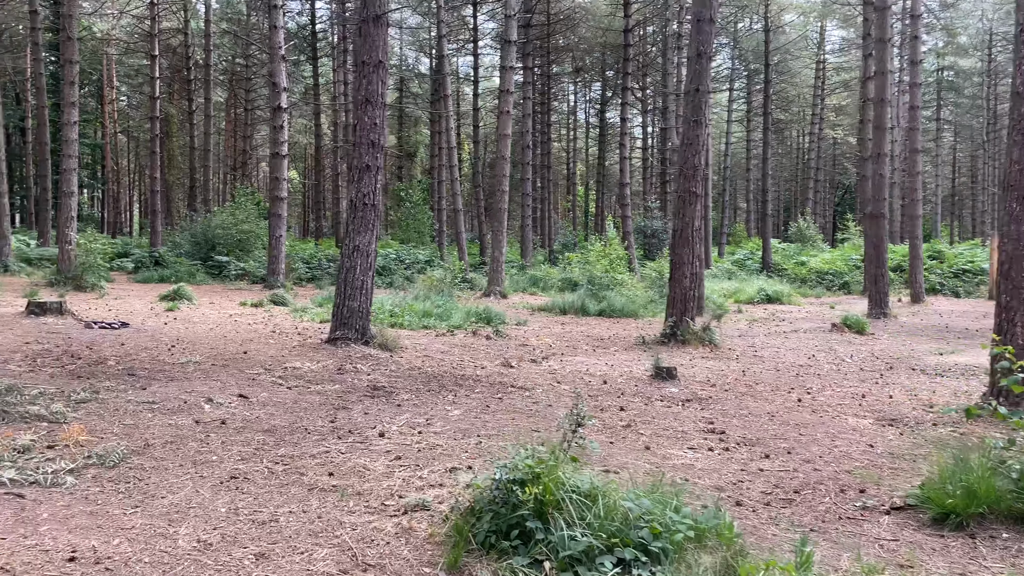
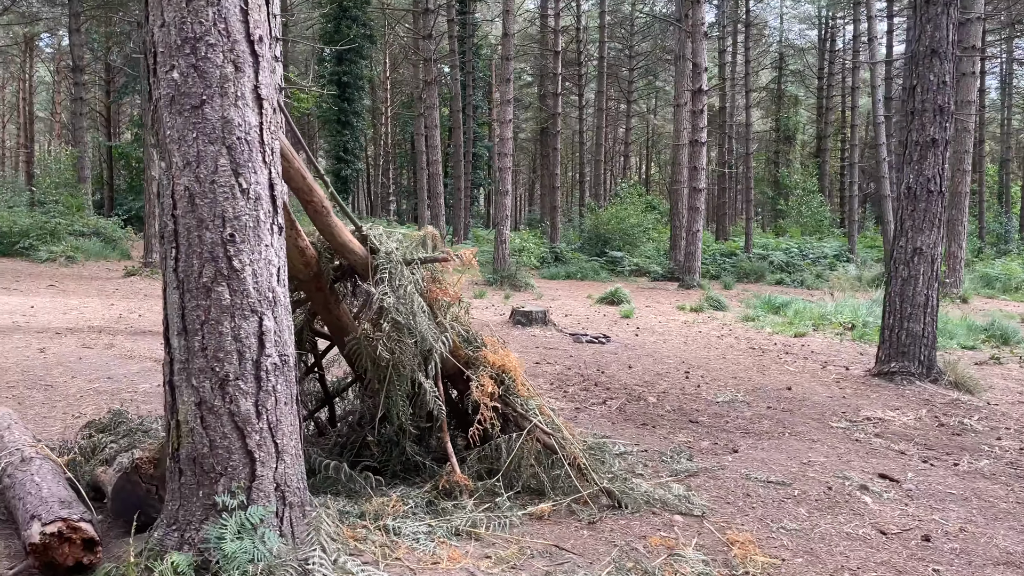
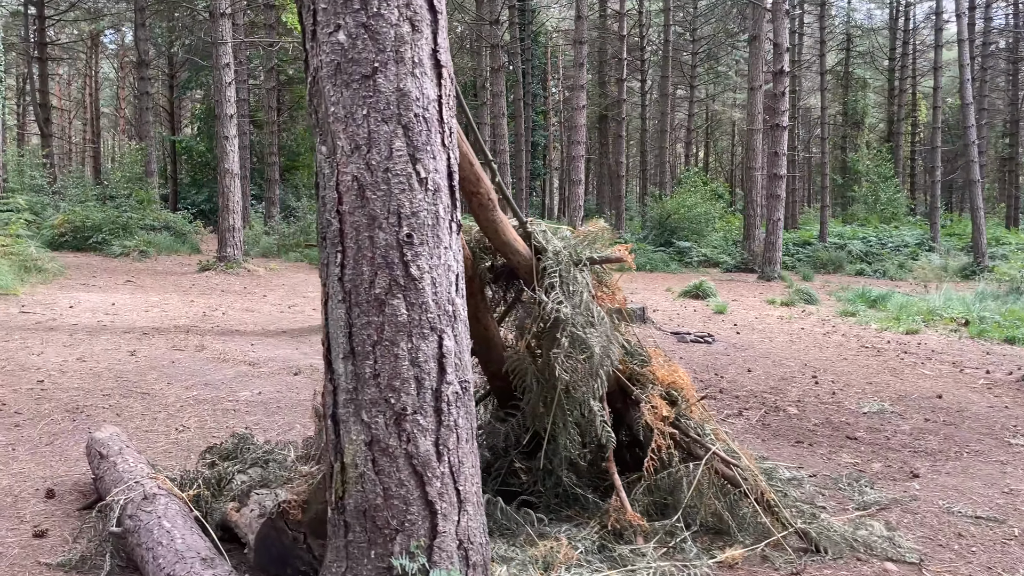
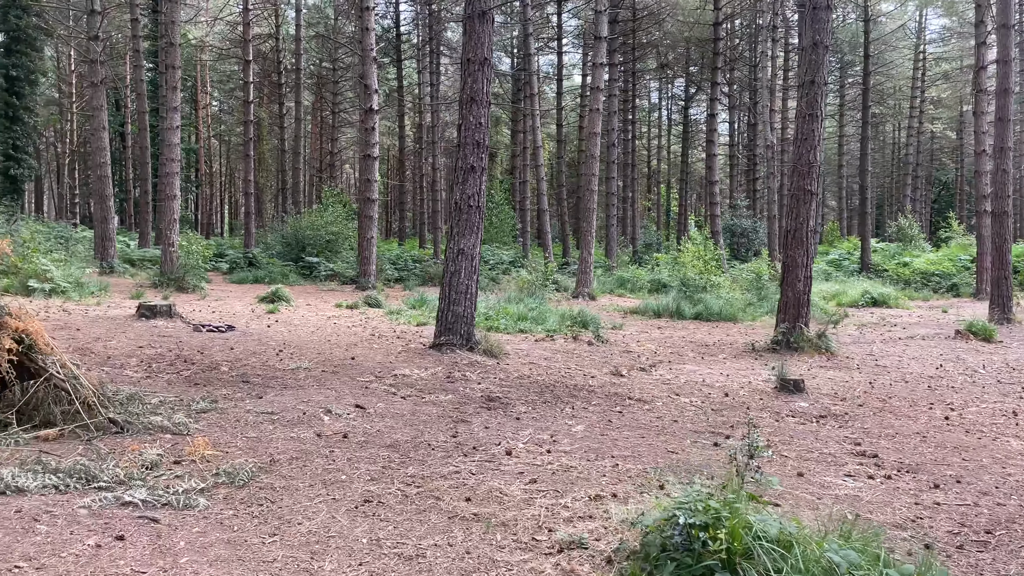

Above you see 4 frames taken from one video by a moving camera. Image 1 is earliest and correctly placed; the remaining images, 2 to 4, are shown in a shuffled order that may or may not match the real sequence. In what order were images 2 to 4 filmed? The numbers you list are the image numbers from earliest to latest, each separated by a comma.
4, 2, 3
